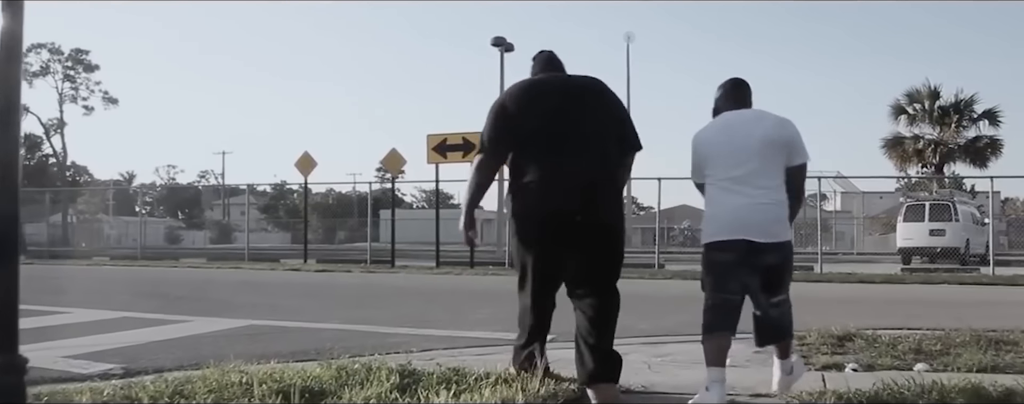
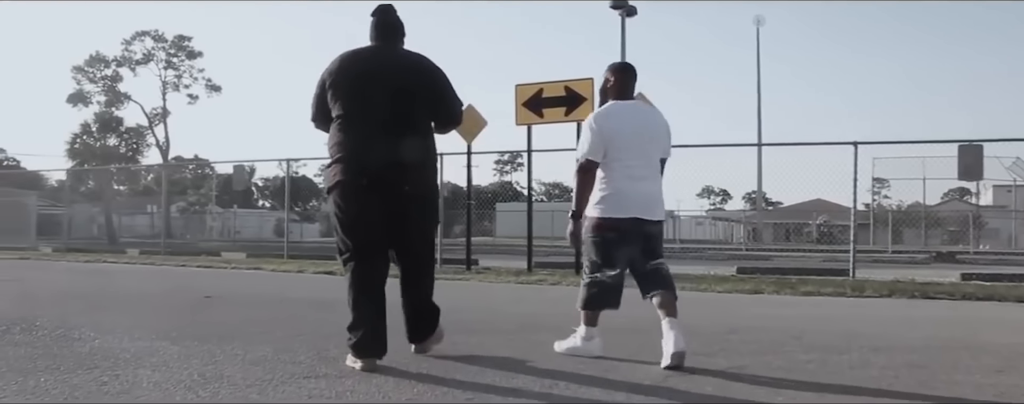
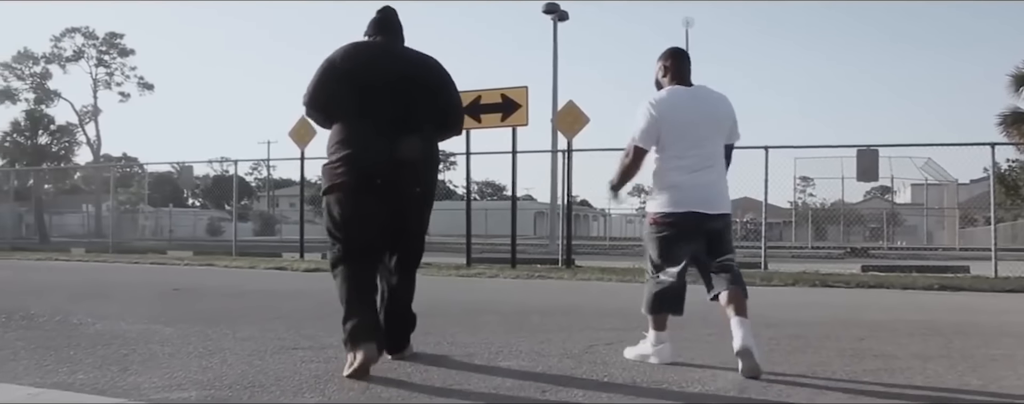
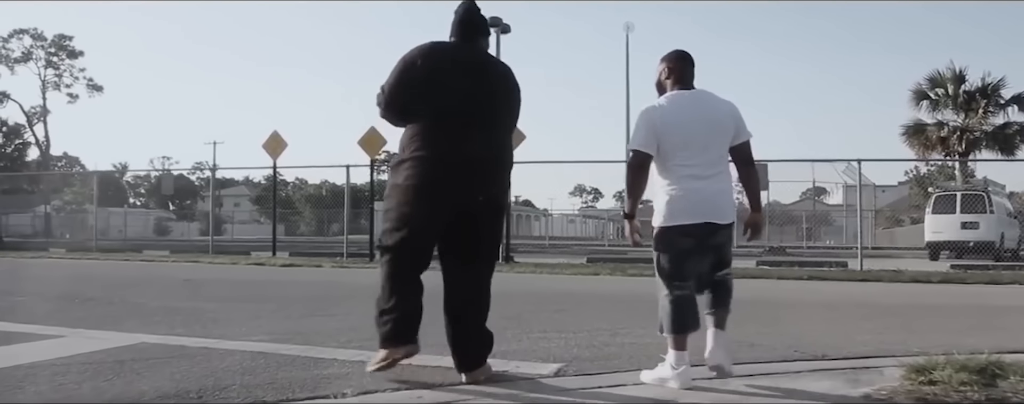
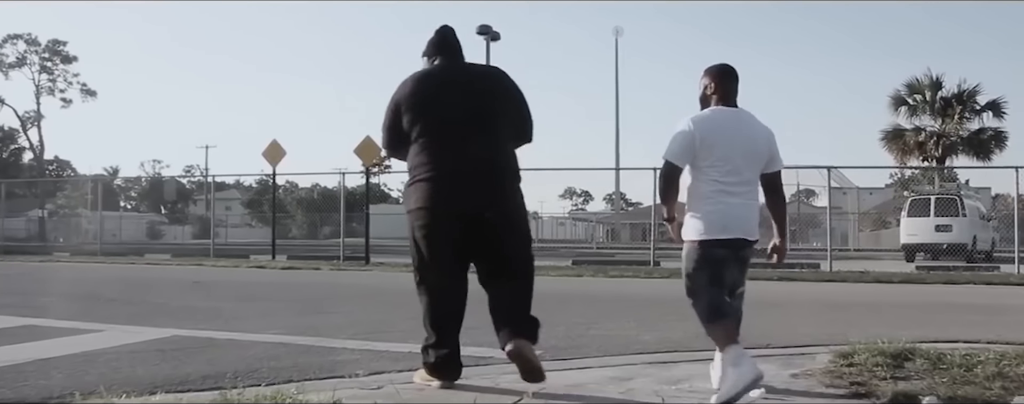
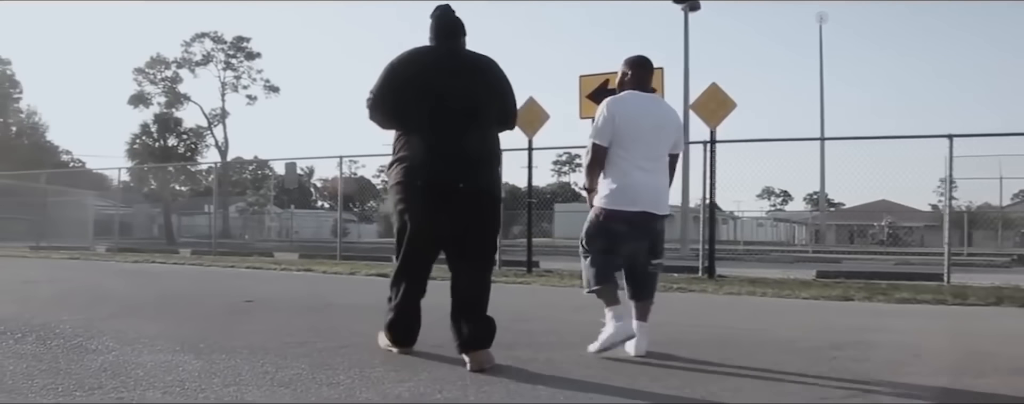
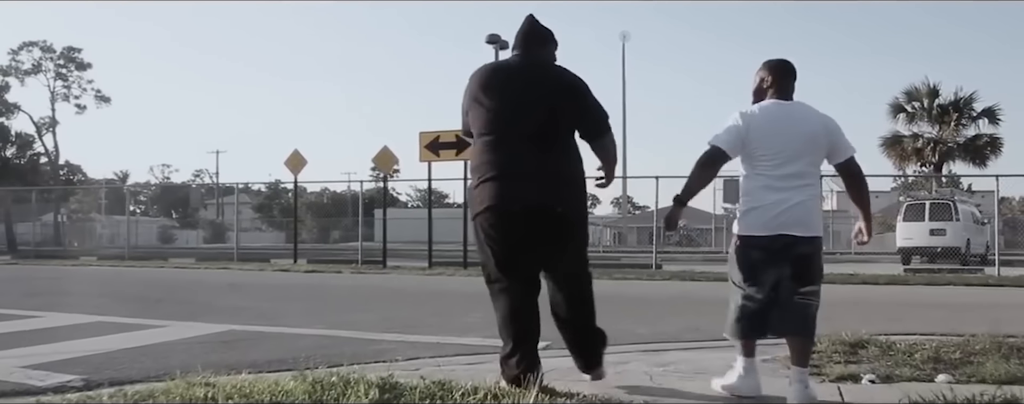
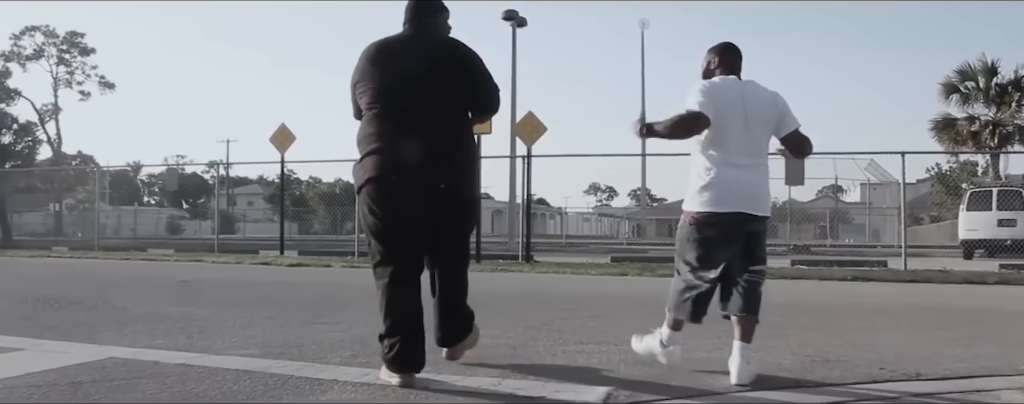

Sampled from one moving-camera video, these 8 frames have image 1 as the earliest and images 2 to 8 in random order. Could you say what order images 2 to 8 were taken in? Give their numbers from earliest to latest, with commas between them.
7, 5, 4, 8, 3, 2, 6
